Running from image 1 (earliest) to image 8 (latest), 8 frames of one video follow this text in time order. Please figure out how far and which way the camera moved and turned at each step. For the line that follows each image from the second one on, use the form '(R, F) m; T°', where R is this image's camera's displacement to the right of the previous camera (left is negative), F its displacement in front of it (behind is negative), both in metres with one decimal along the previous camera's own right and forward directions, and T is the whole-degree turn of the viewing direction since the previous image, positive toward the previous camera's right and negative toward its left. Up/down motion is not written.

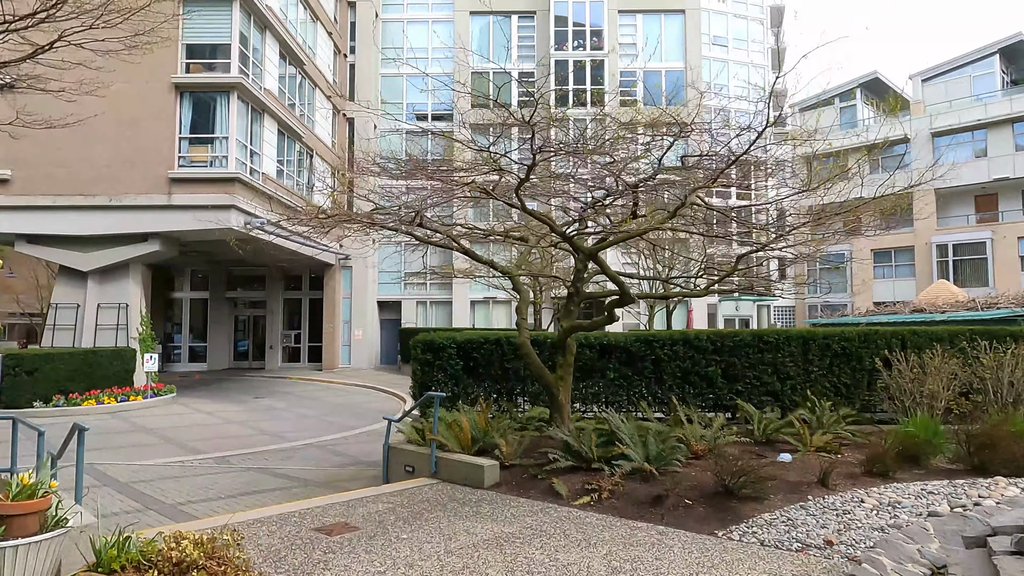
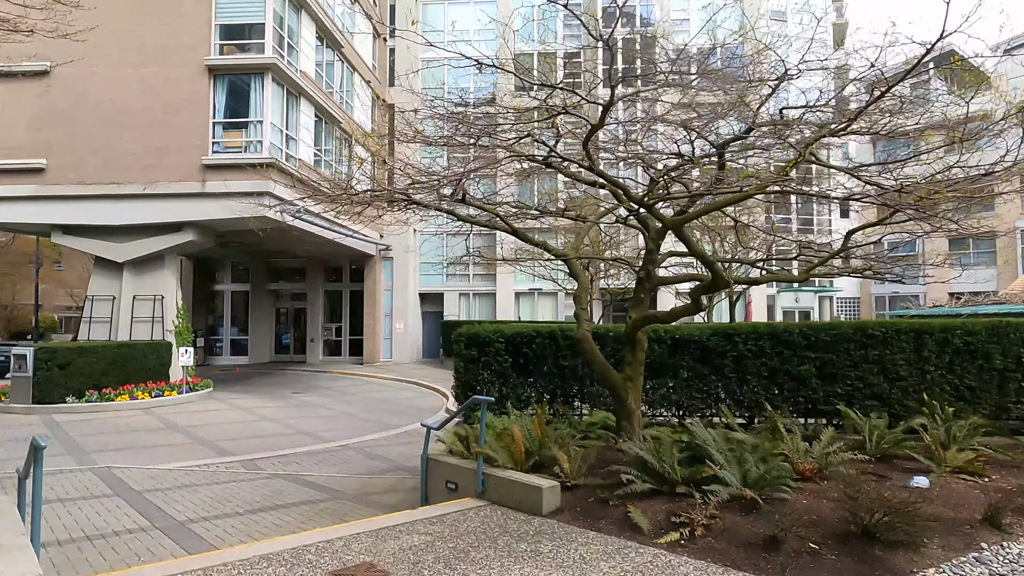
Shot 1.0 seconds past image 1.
(-0.2, +1.2) m; -4°
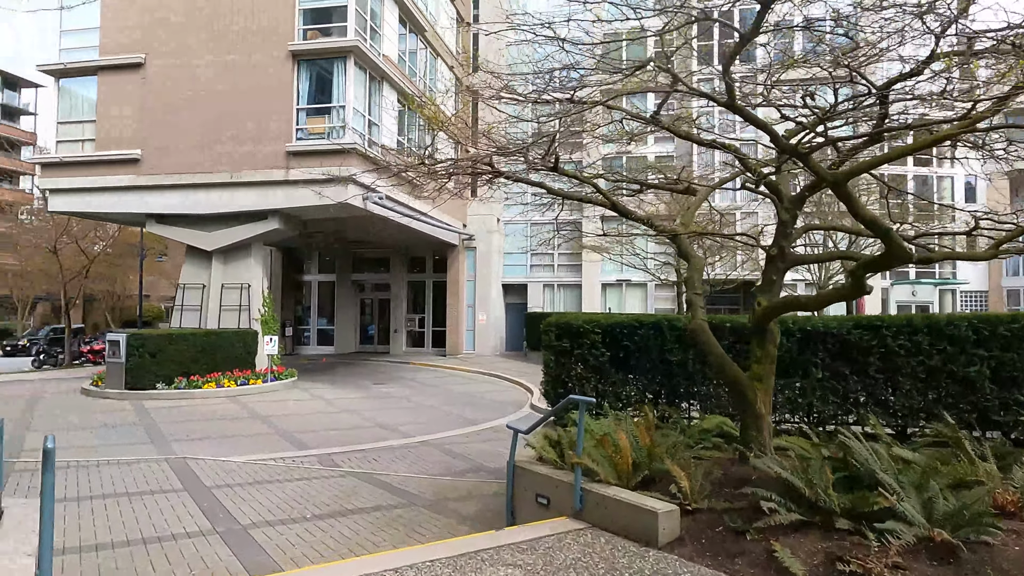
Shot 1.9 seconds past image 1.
(-0.2, +0.9) m; -7°
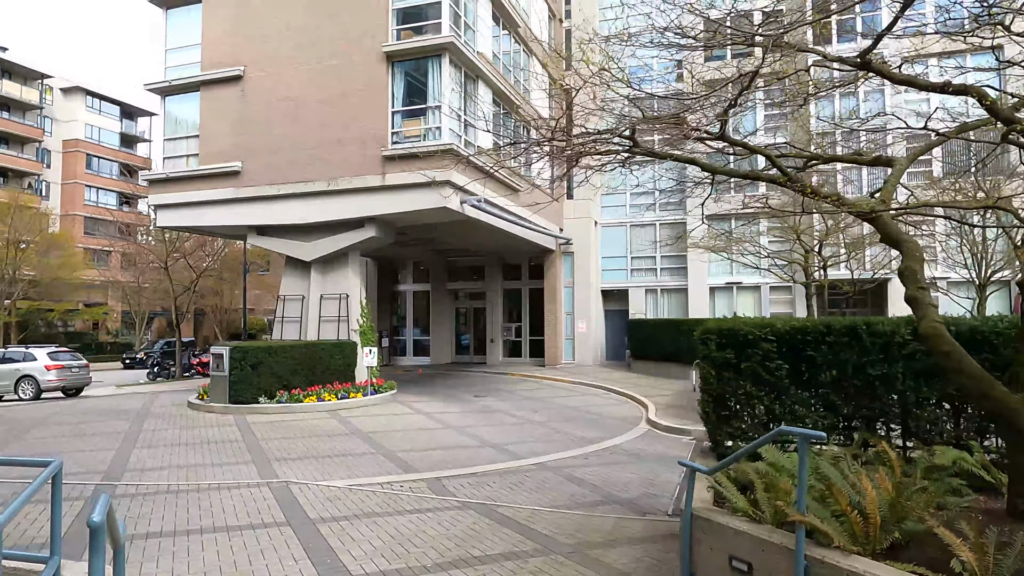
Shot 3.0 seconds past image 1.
(-0.5, +1.1) m; -7°
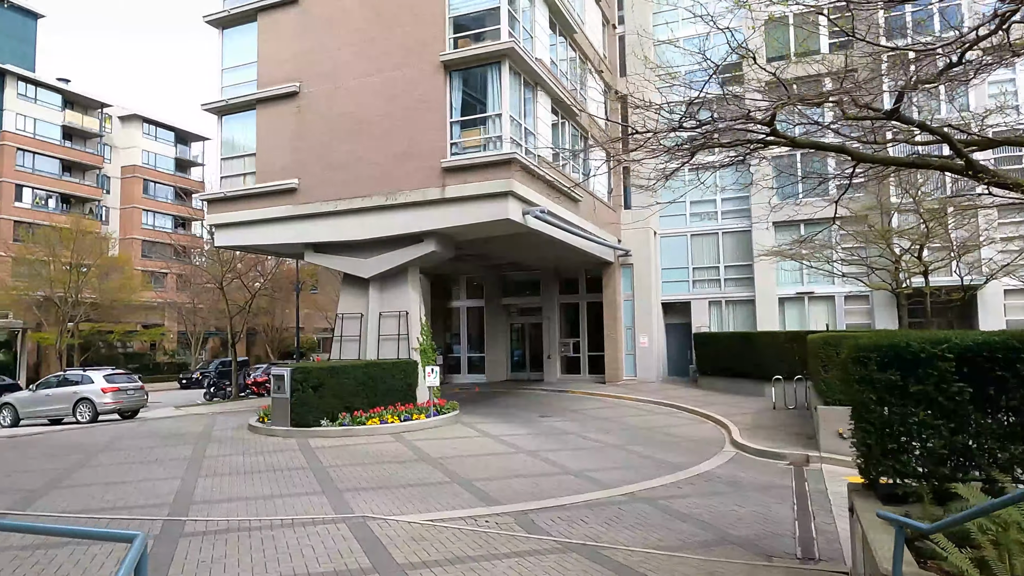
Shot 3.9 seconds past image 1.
(-0.6, +0.7) m; -4°
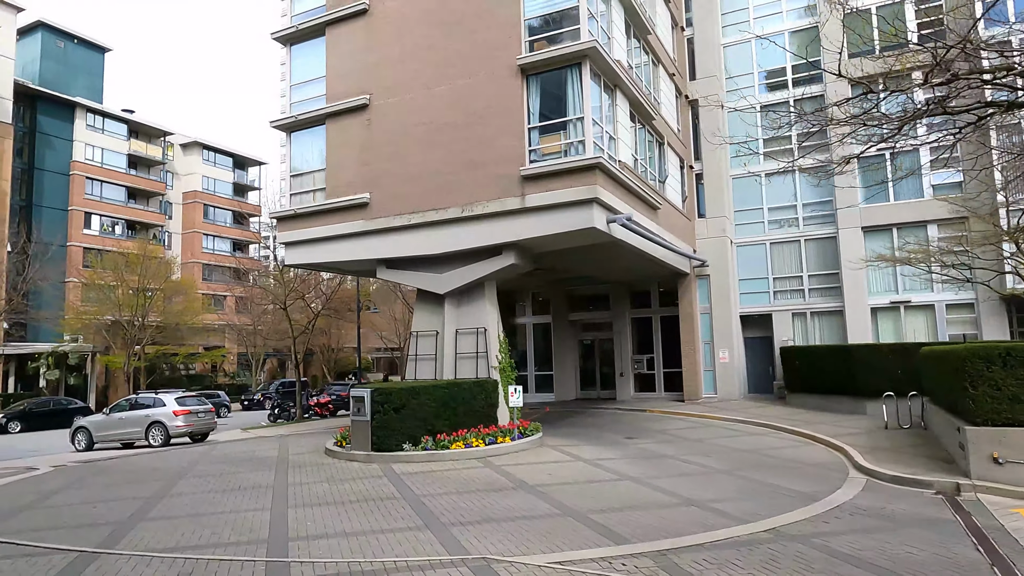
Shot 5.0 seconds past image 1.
(-0.9, +0.8) m; -4°
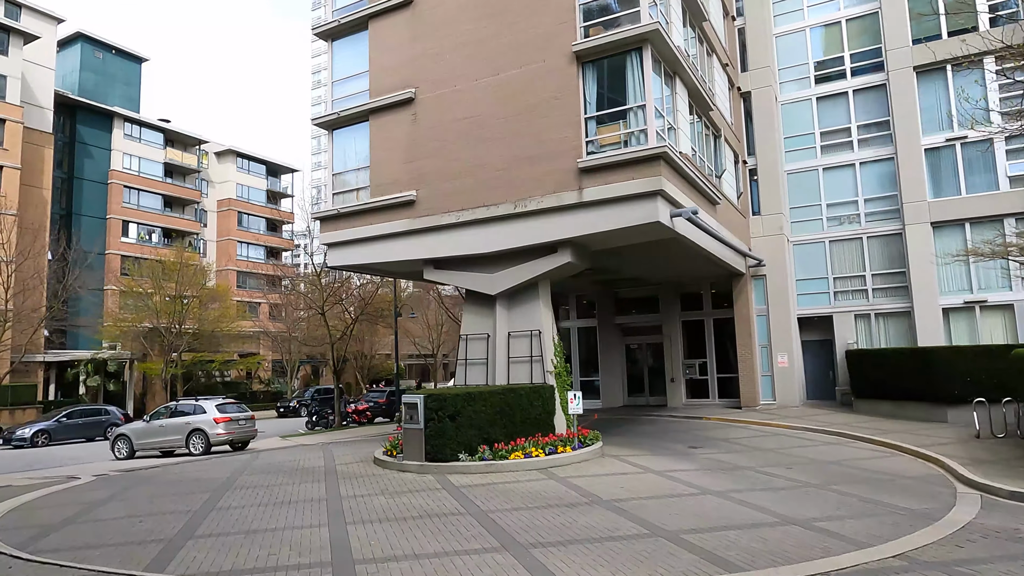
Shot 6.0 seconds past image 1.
(-0.7, +0.8) m; -2°
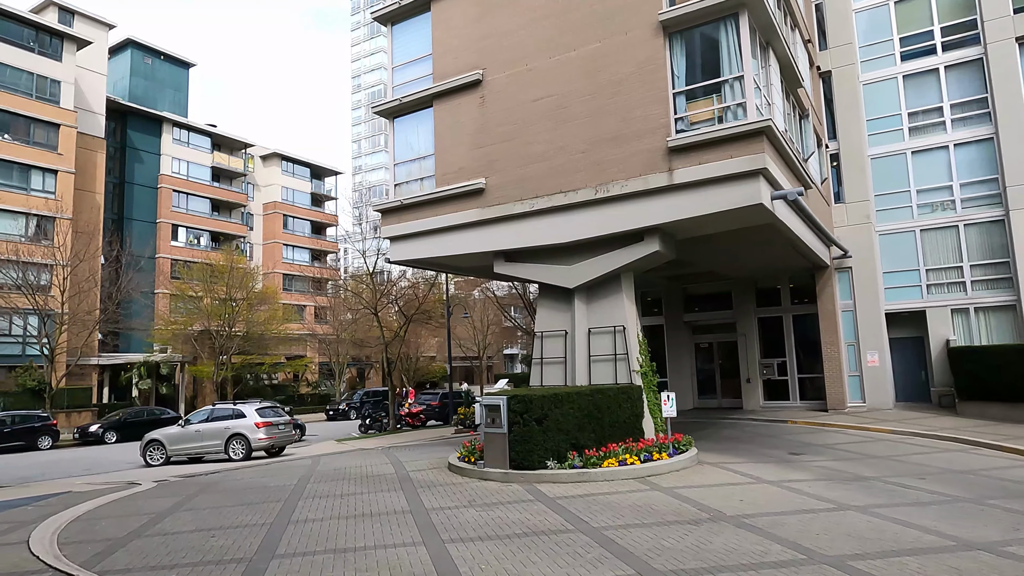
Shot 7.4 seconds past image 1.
(-0.9, +1.1) m; -3°
